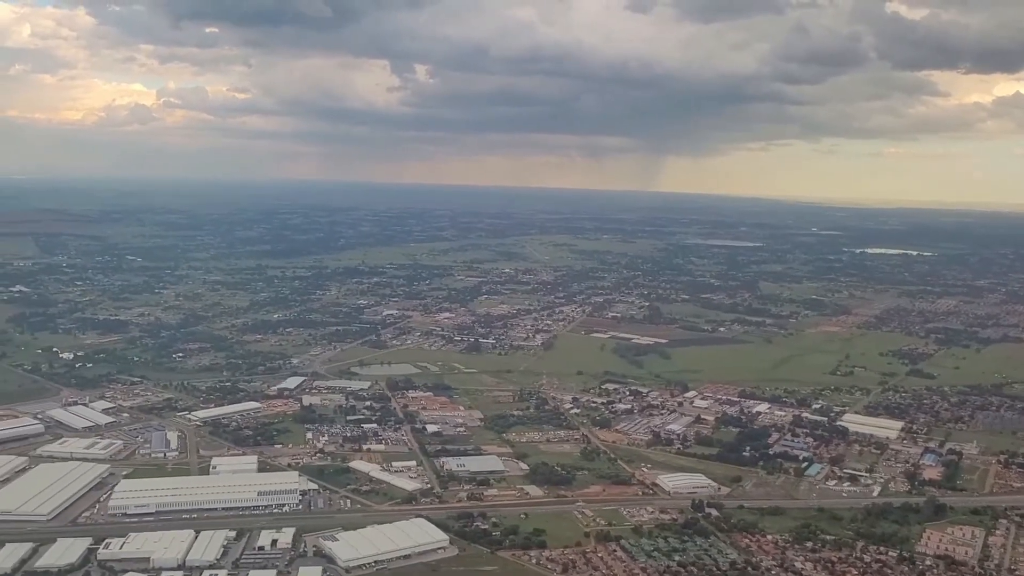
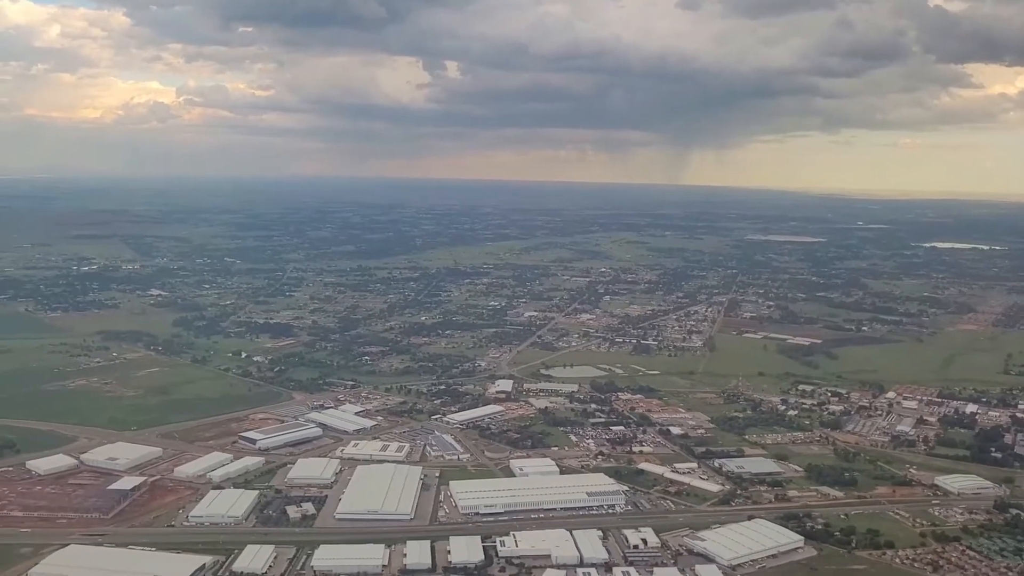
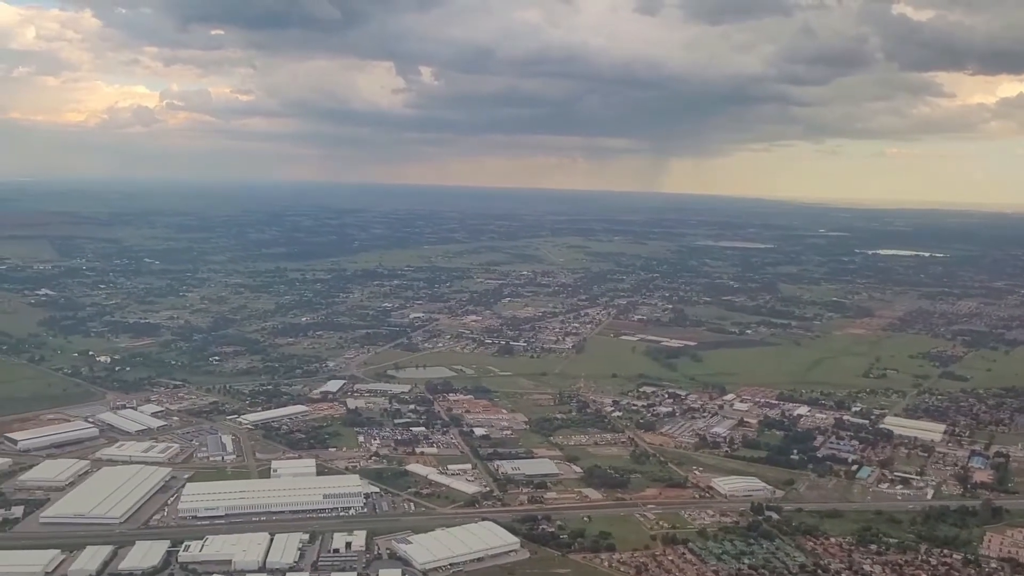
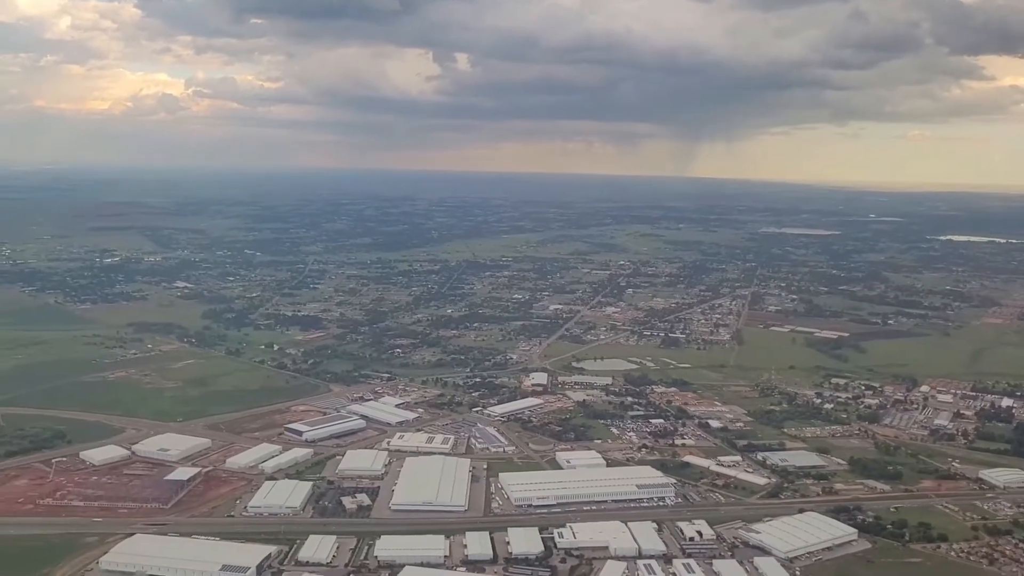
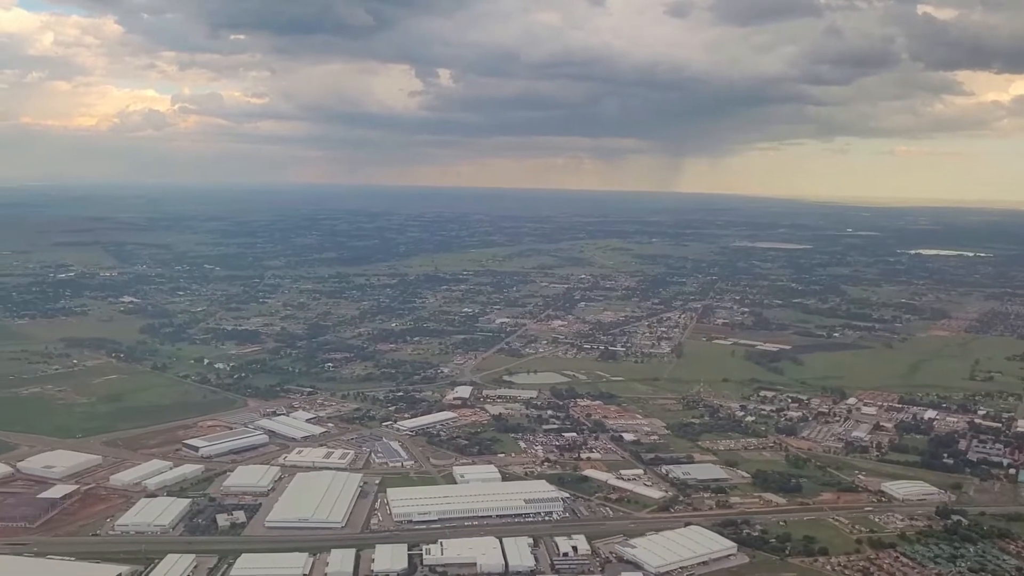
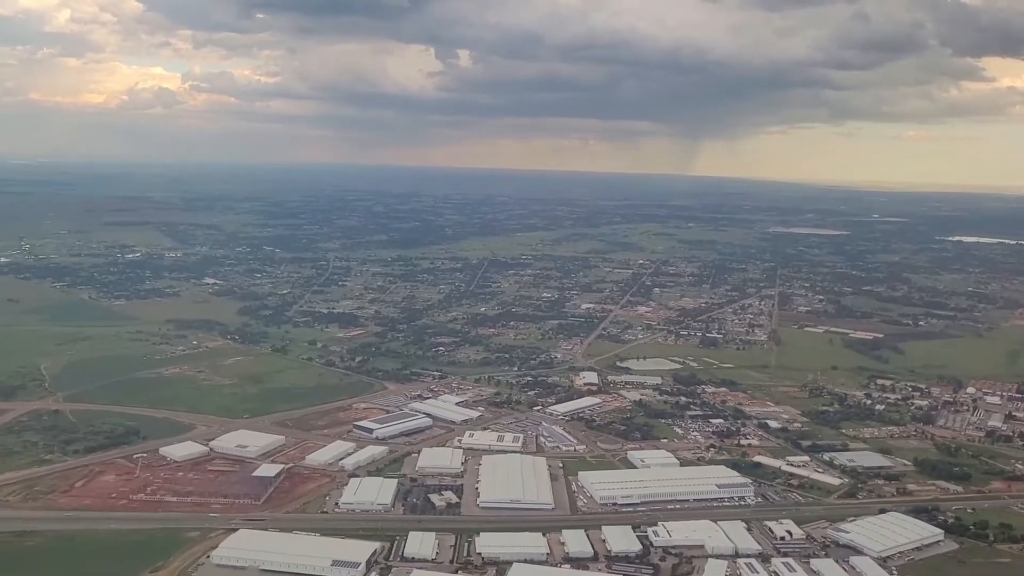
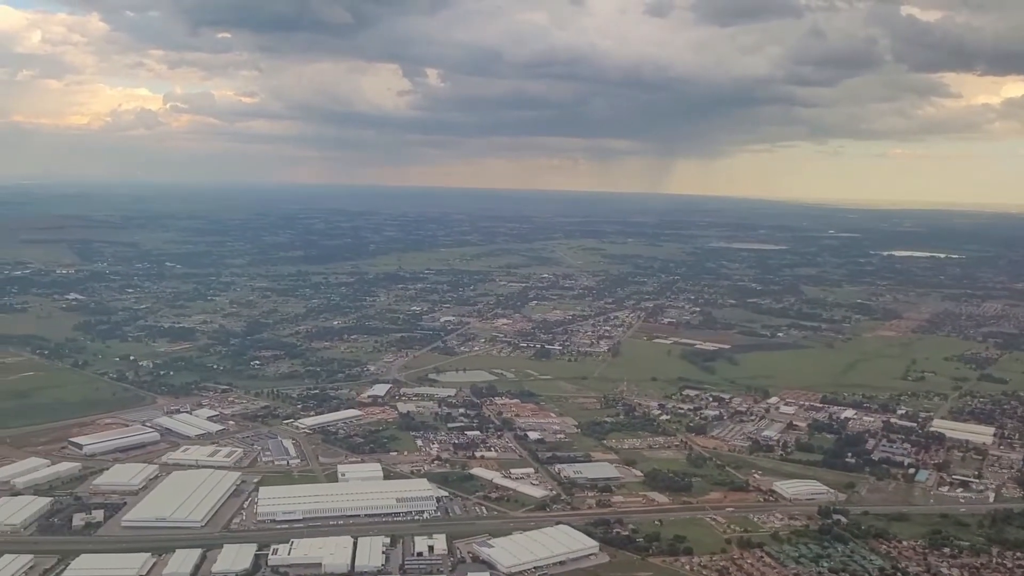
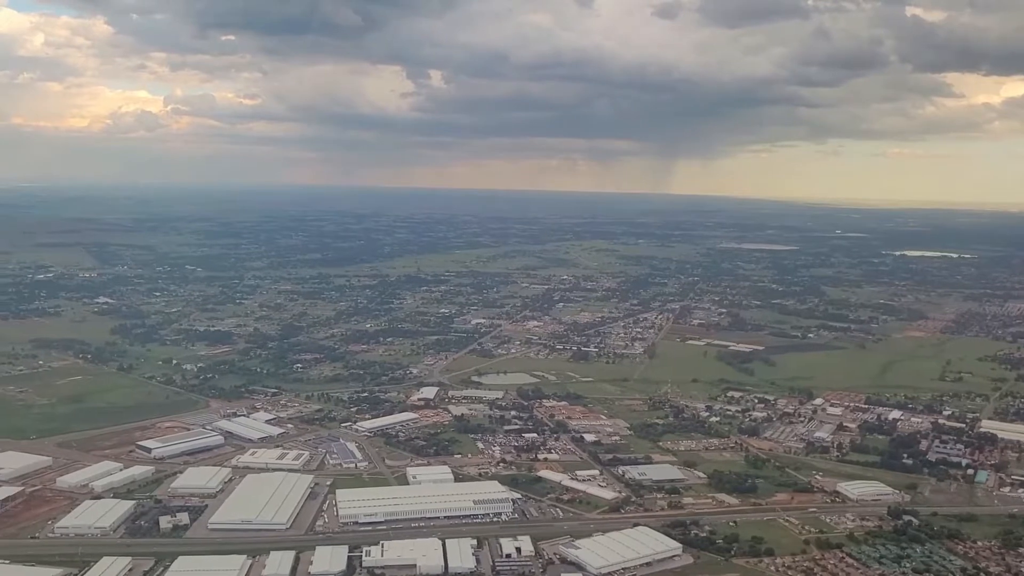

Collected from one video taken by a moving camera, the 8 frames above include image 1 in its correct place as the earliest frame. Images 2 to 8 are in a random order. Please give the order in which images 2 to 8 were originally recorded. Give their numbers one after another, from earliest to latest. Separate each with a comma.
3, 7, 8, 5, 2, 4, 6
